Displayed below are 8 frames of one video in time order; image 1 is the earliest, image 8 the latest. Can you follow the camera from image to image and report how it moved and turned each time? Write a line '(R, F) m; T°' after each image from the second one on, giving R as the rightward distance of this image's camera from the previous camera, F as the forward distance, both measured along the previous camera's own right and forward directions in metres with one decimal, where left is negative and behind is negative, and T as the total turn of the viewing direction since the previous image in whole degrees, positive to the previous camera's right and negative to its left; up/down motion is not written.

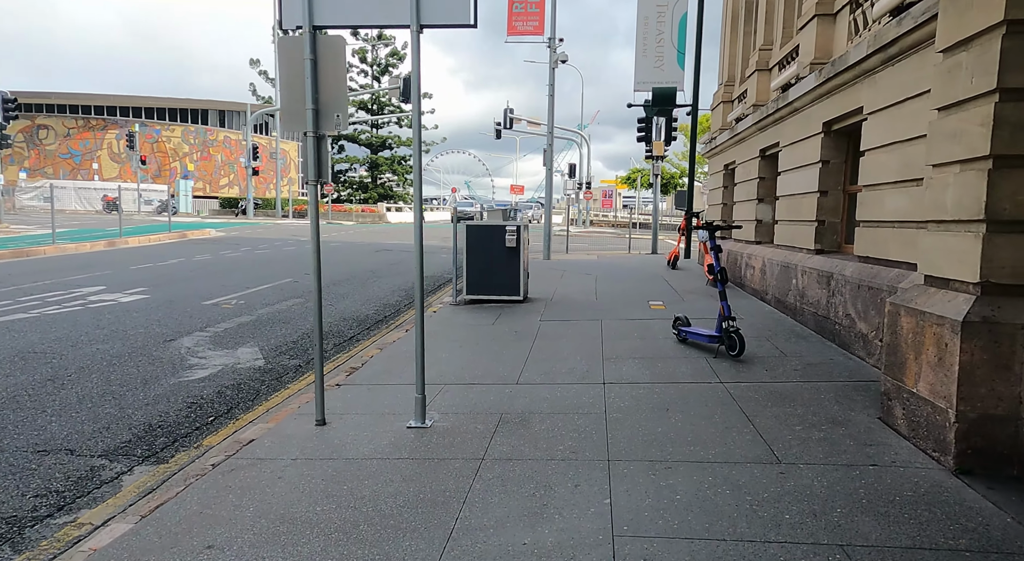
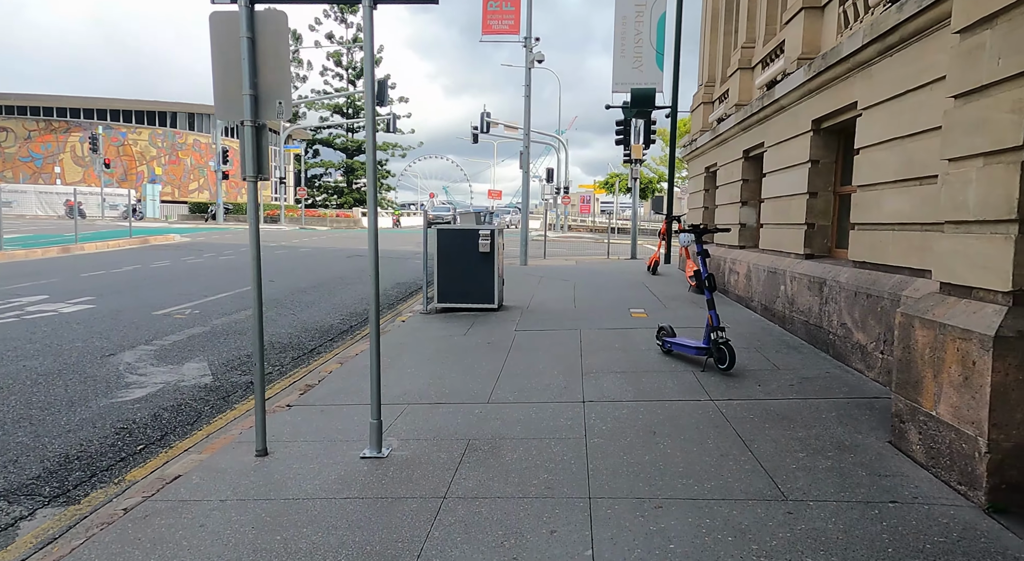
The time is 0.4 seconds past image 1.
(+0.1, +0.5) m; +2°
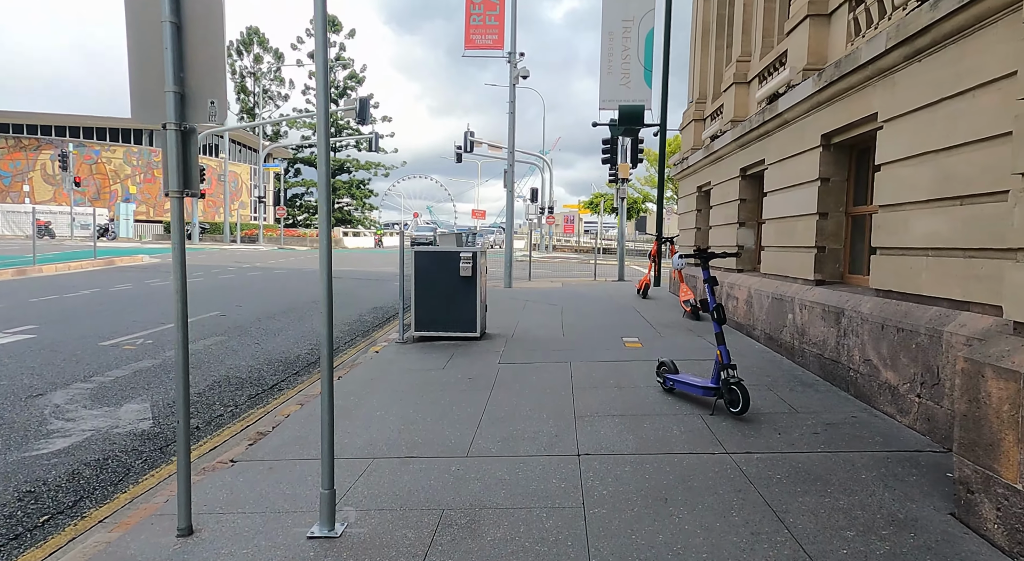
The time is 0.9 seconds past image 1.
(0.0, +0.7) m; +1°
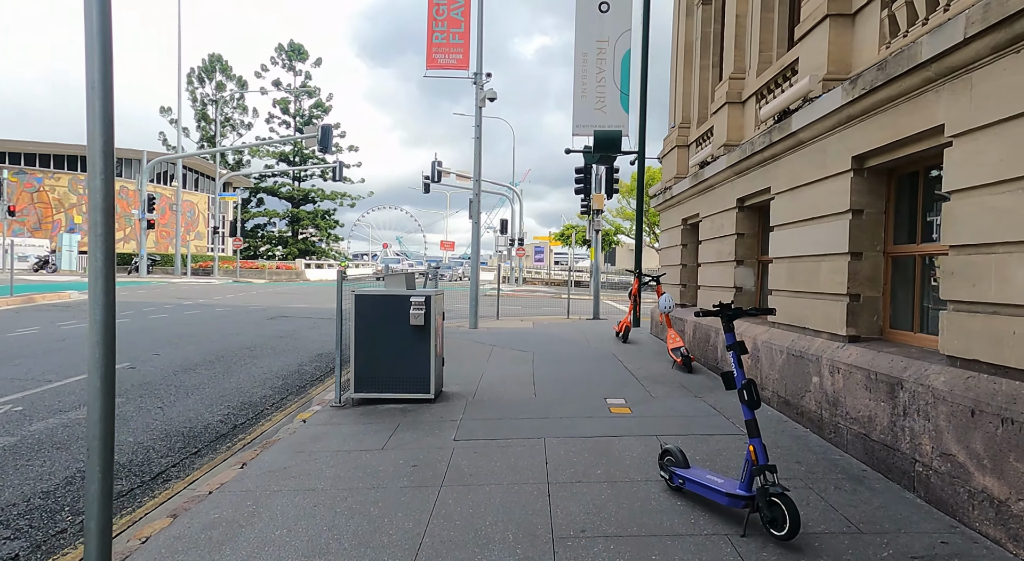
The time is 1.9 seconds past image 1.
(+0.1, +1.4) m; +3°
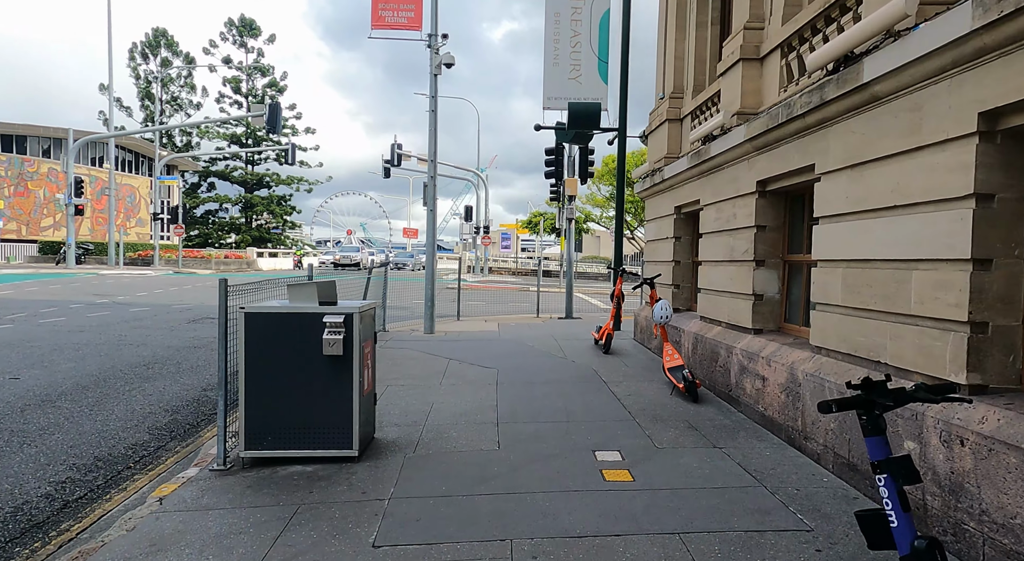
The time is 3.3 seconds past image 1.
(+0.1, +1.9) m; +3°
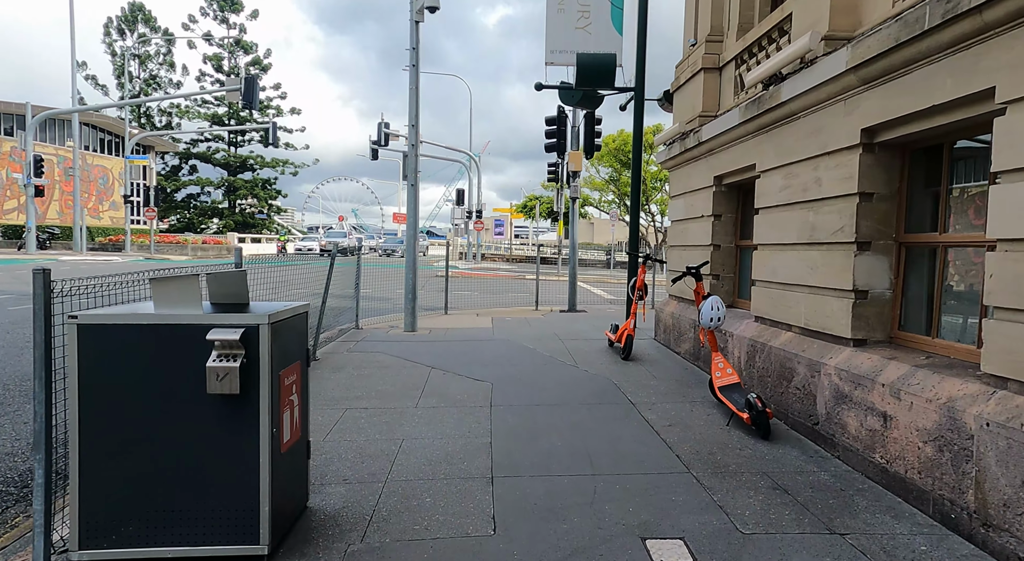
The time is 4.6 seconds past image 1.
(-0.1, +1.9) m; +1°
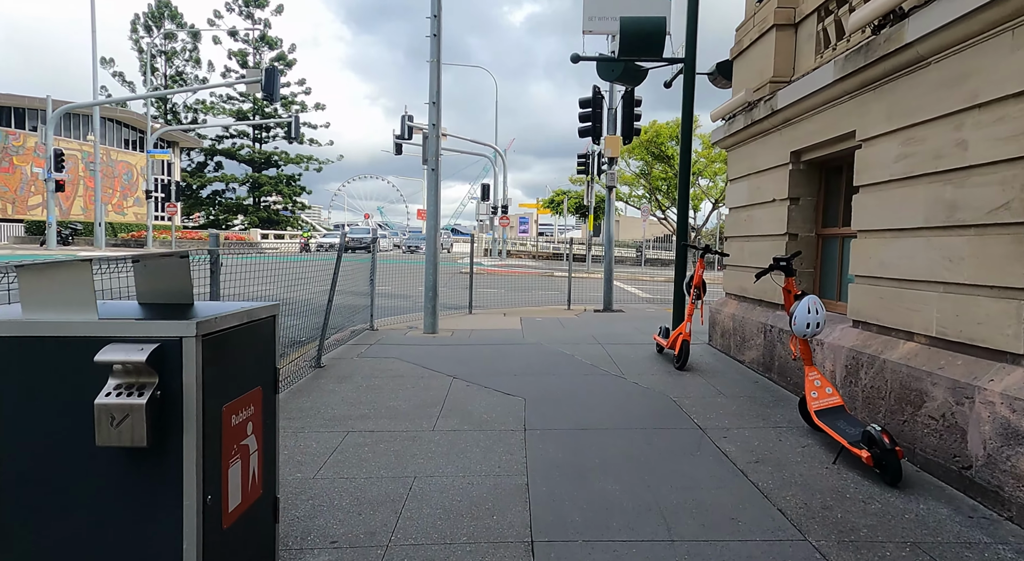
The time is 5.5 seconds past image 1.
(-0.1, +1.1) m; -2°
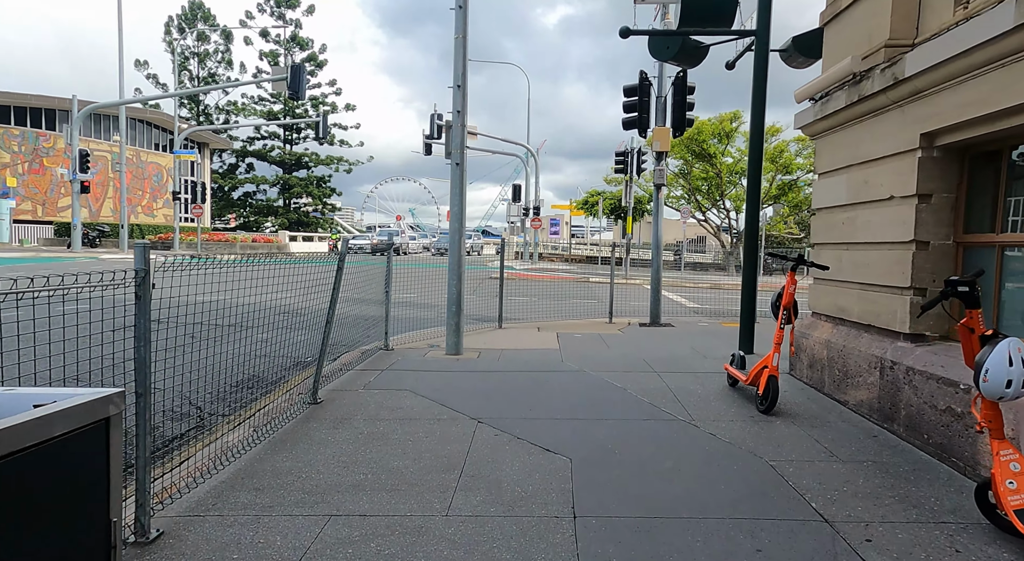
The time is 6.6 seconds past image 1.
(-0.1, +1.4) m; -3°
